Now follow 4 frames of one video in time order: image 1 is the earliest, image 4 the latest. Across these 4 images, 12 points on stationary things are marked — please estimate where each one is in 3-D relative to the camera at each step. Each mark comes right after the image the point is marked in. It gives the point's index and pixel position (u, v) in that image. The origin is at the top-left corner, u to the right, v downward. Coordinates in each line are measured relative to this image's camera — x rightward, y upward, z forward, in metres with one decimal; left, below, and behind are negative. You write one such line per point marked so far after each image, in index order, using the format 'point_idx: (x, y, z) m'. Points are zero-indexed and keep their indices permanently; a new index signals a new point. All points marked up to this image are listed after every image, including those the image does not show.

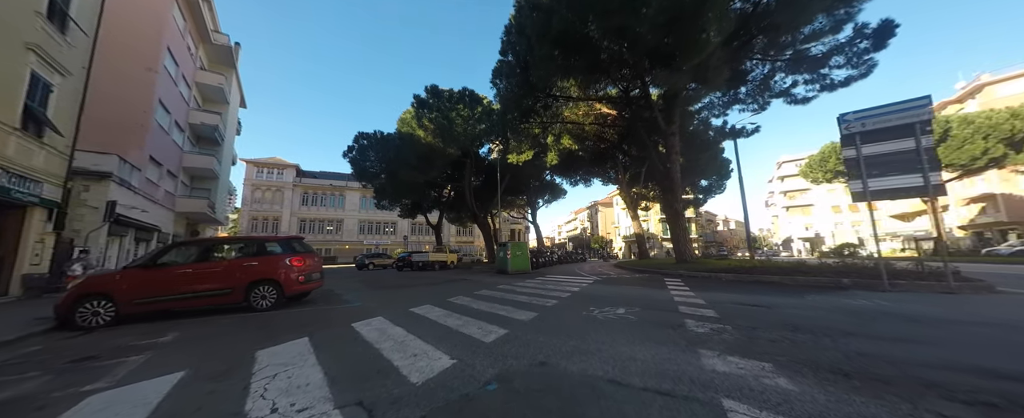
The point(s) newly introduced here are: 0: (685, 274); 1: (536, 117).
0: (+7.0, -2.7, +10.9) m
1: (+1.5, +6.1, +17.5) m
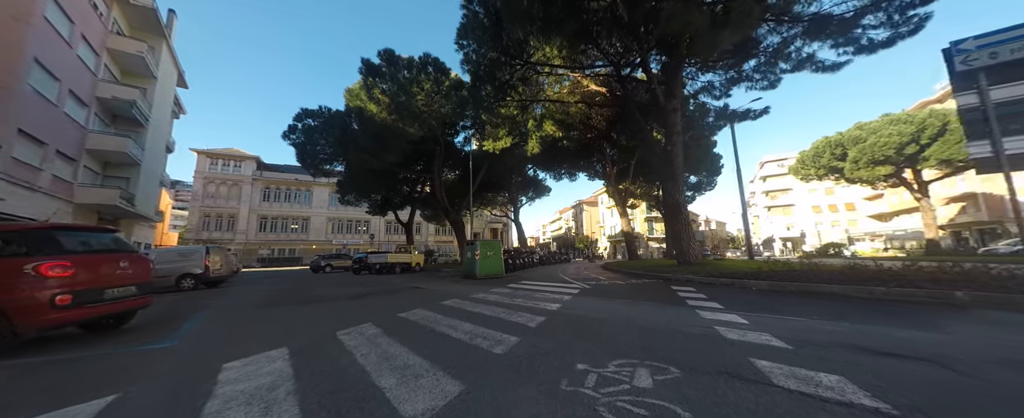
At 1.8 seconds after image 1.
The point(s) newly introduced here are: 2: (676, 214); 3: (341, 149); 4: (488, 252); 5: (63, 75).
0: (+5.8, -2.3, +8.4) m
1: (0.0, +6.6, +14.8) m
2: (+7.3, -0.2, +11.8) m
3: (-10.7, +3.7, +16.3) m
4: (-1.2, -2.1, +13.0) m
5: (-29.7, +8.8, +17.5) m
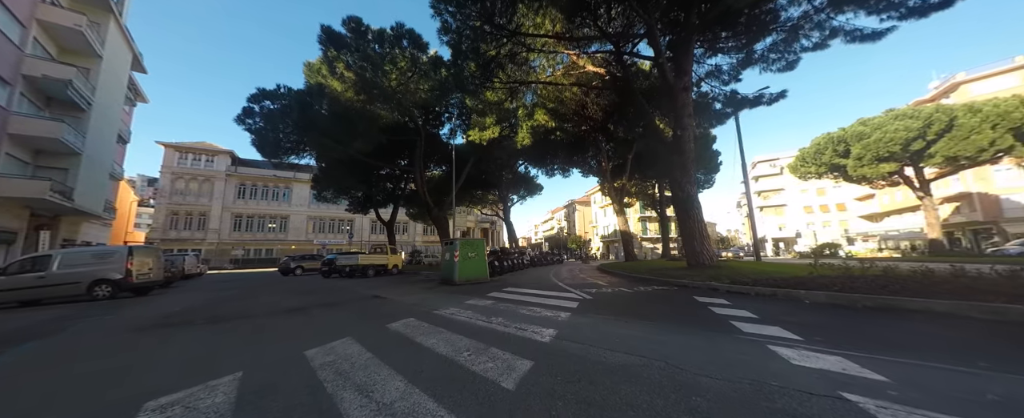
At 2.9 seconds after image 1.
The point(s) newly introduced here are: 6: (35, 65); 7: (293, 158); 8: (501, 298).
0: (+5.3, -2.1, +6.8) m
1: (-0.6, +6.8, +13.0) m
2: (+6.7, 0.0, +10.2) m
3: (-11.4, +4.0, +14.2) m
4: (-1.8, -1.9, +11.2) m
5: (-30.3, +9.2, +14.9) m
6: (-32.9, +9.9, +18.3) m
7: (-14.9, +3.6, +18.0) m
8: (-0.3, -2.4, +7.1) m
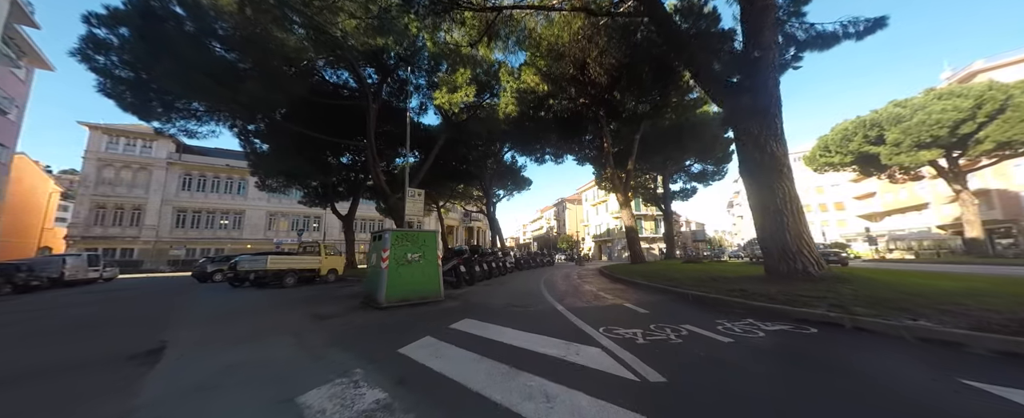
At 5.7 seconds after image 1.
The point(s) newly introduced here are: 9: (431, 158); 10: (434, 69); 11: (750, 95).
0: (+4.7, -1.4, +2.7) m
1: (-1.4, +7.5, +8.7) m
2: (+5.9, +0.6, +6.2) m
3: (-12.3, +4.8, +9.5) m
4: (-2.6, -1.2, +6.8) m
5: (-31.2, +10.1, +9.3) m
6: (-33.9, +10.8, +12.5) m
7: (-15.9, +4.4, +13.1) m
8: (-0.9, -1.7, +2.8) m
9: (-5.6, +3.6, +18.8) m
10: (-4.8, +8.3, +15.8) m
11: (+5.9, +2.8, +6.7) m
